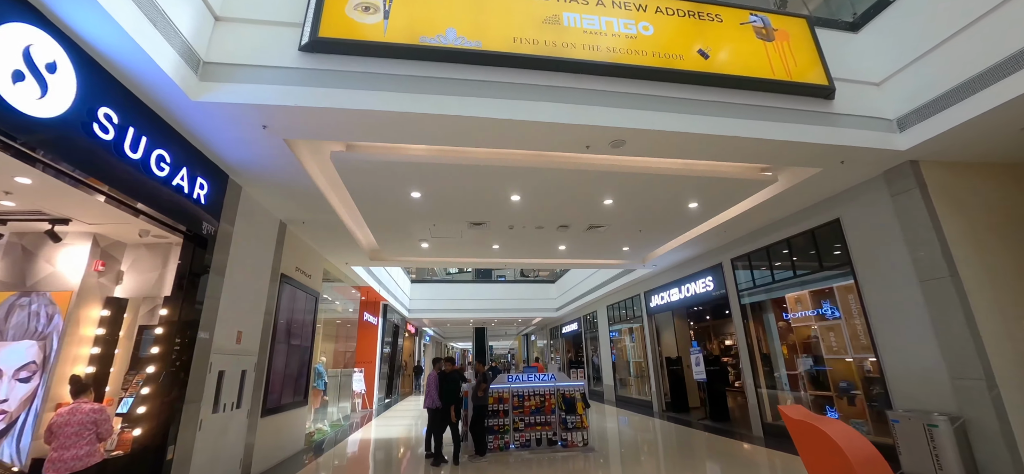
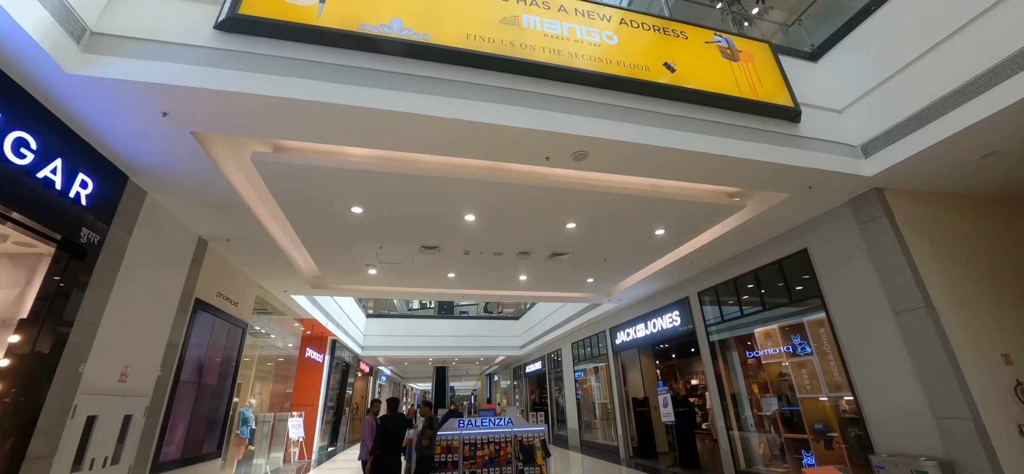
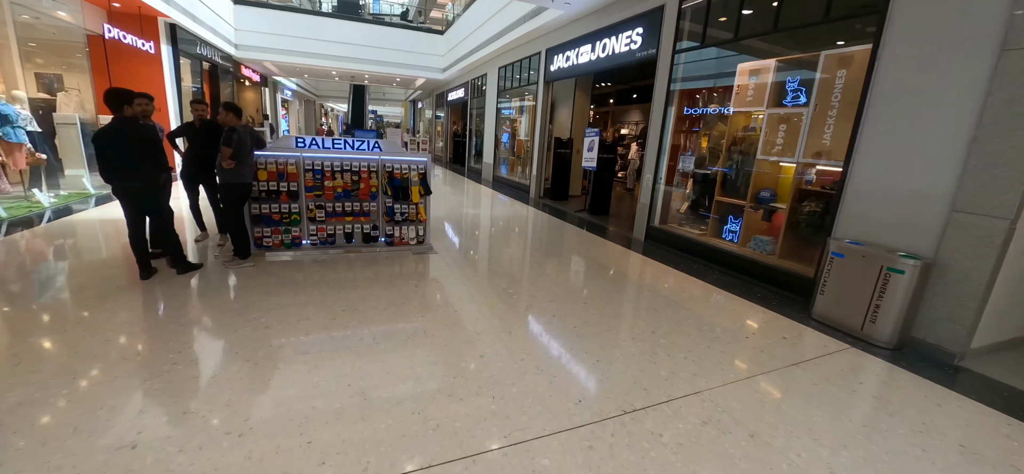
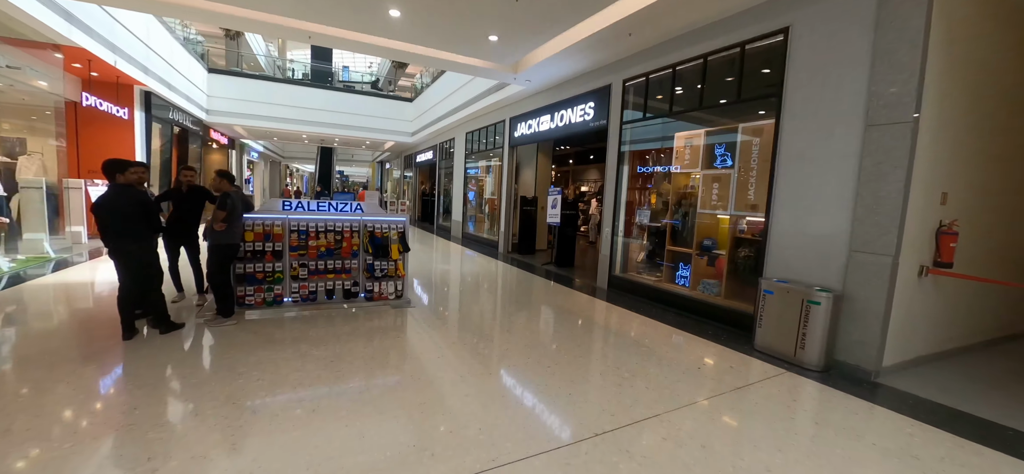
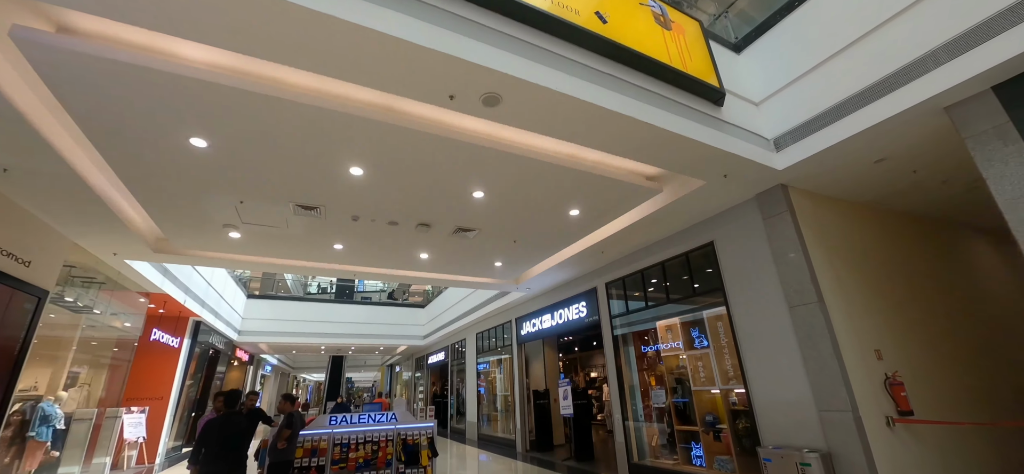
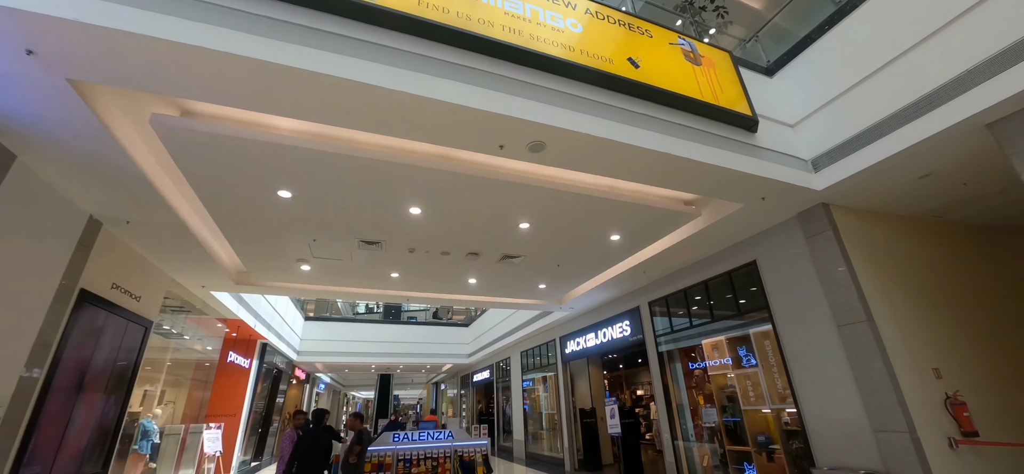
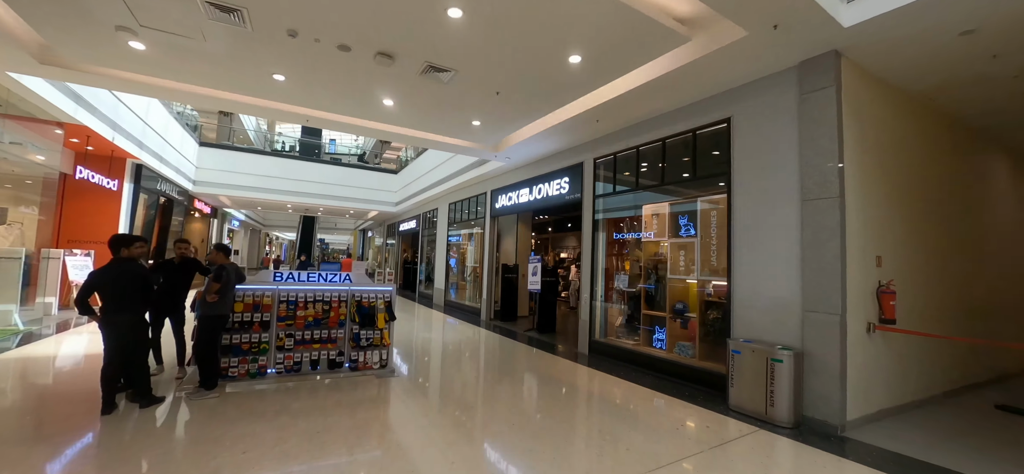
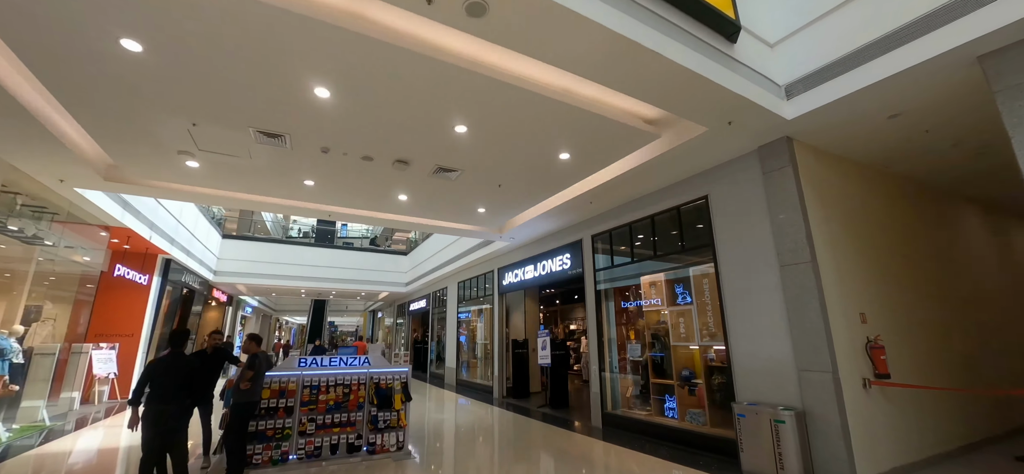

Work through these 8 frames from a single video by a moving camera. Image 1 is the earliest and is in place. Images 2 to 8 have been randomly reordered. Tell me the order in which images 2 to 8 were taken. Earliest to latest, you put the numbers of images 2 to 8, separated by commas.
2, 6, 5, 8, 7, 4, 3
